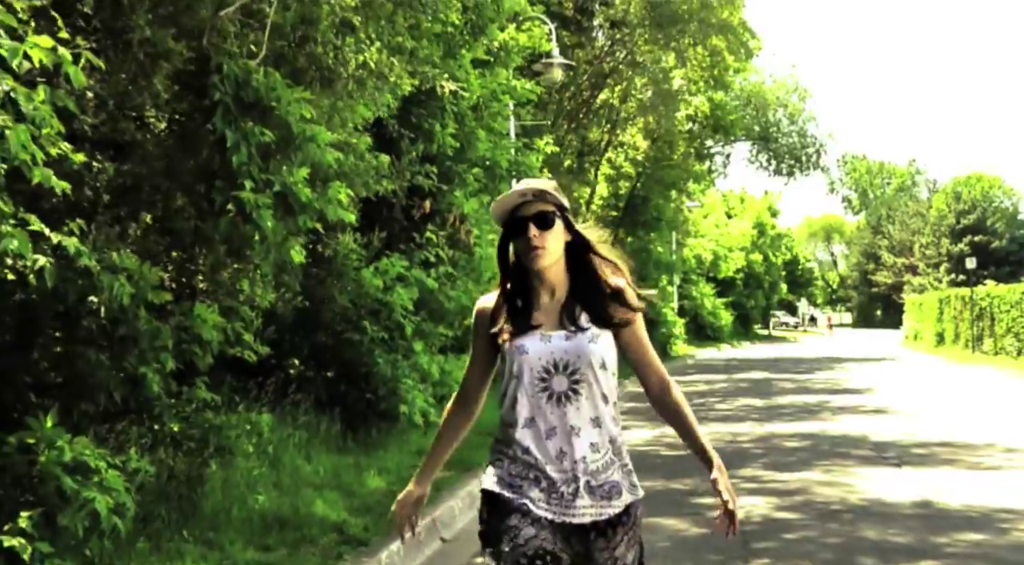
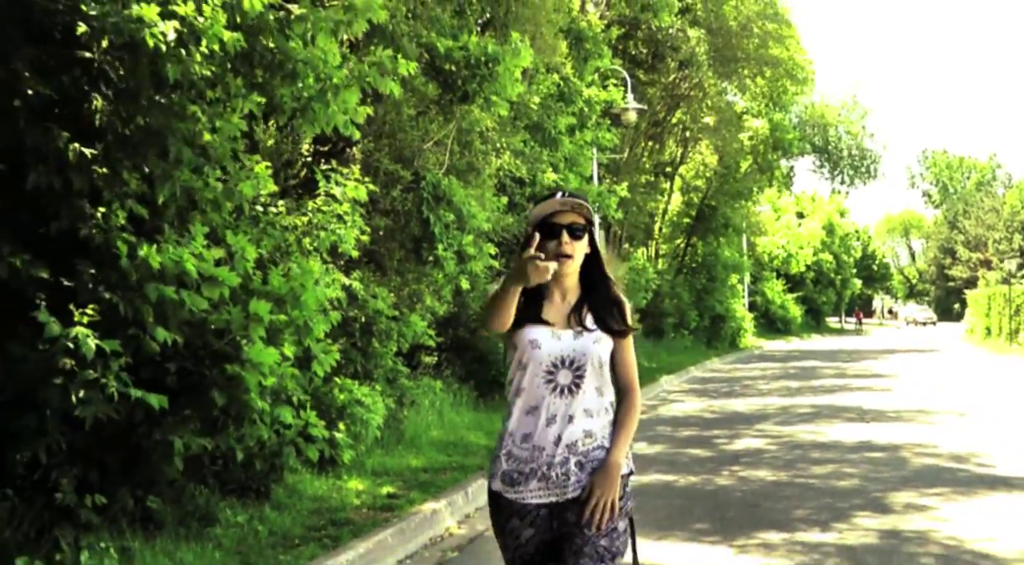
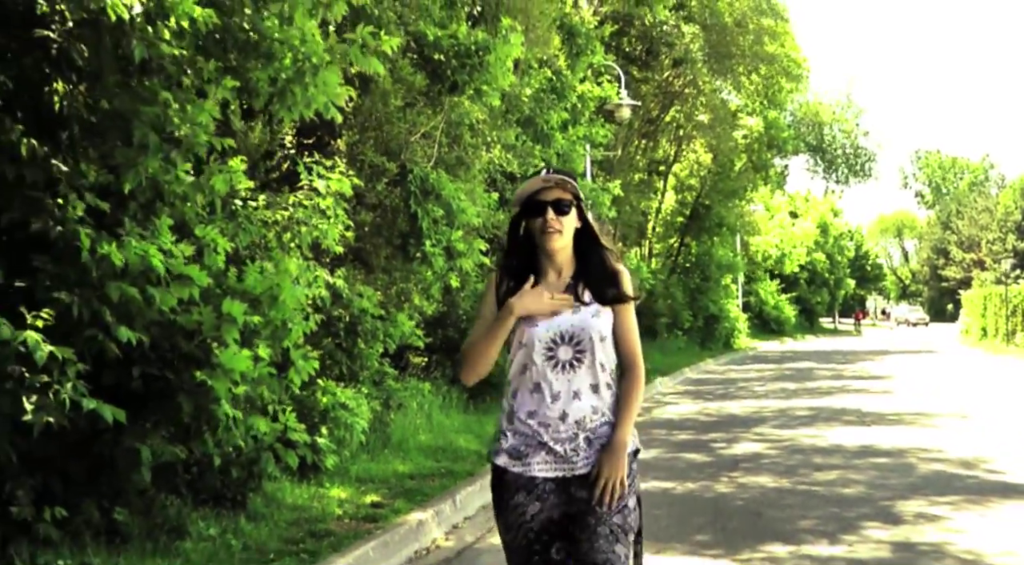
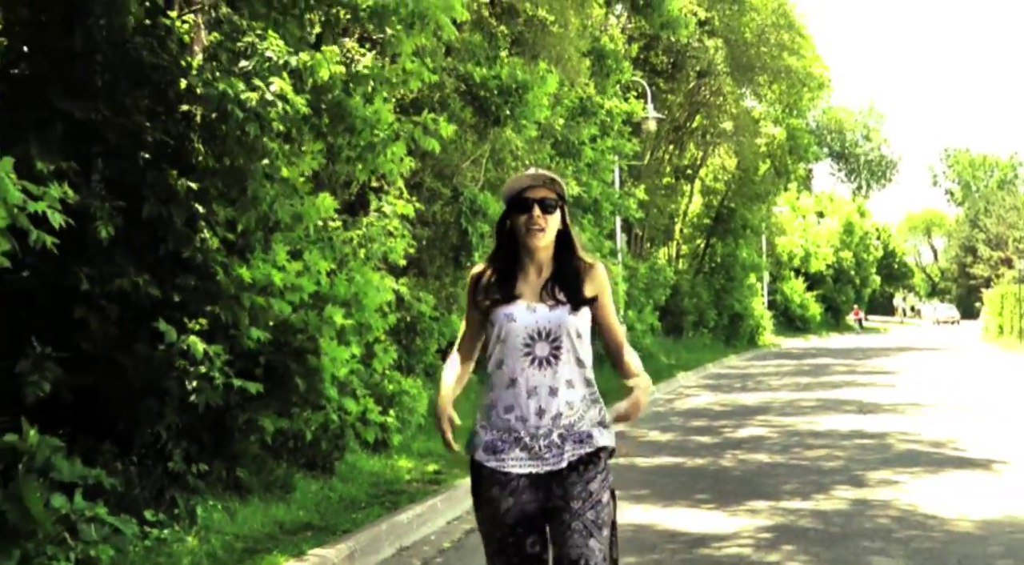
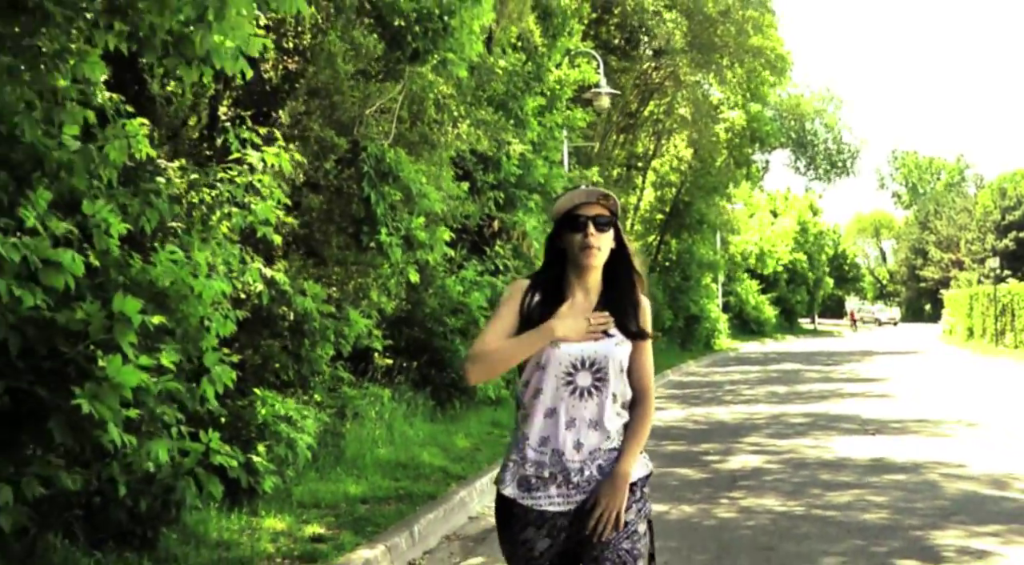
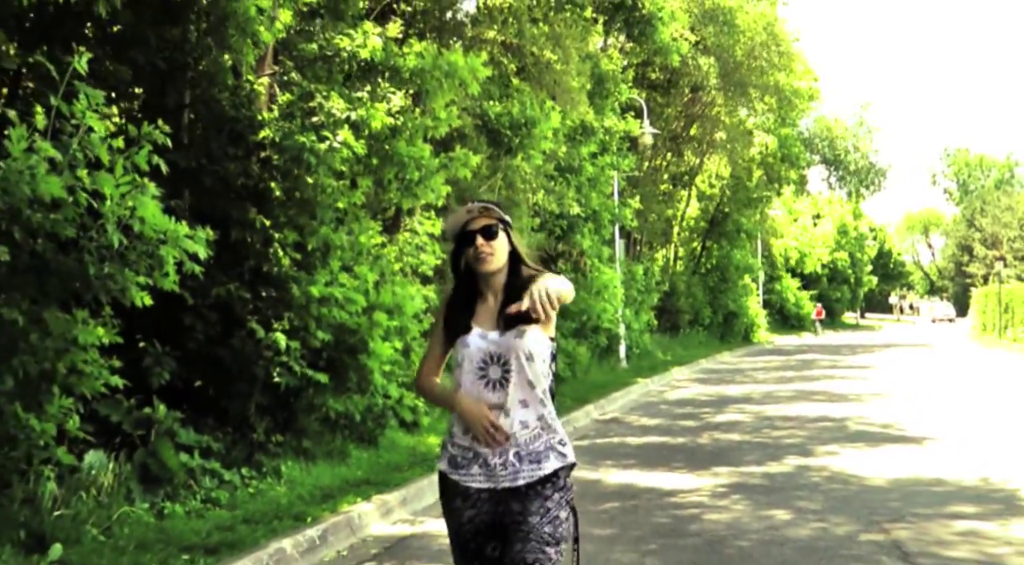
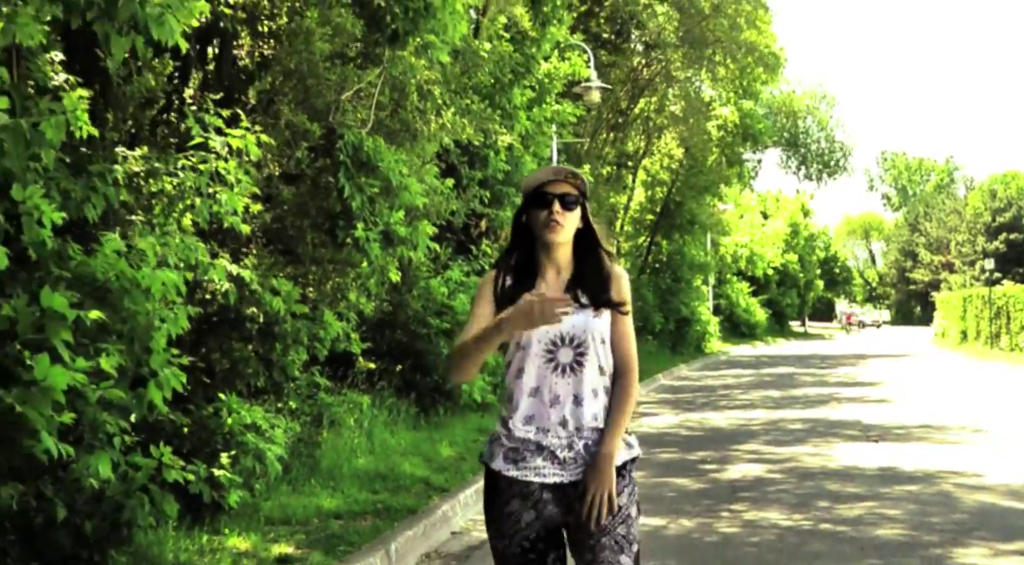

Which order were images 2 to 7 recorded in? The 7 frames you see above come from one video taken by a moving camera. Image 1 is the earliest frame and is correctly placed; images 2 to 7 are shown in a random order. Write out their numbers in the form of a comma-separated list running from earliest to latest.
7, 5, 3, 2, 4, 6
